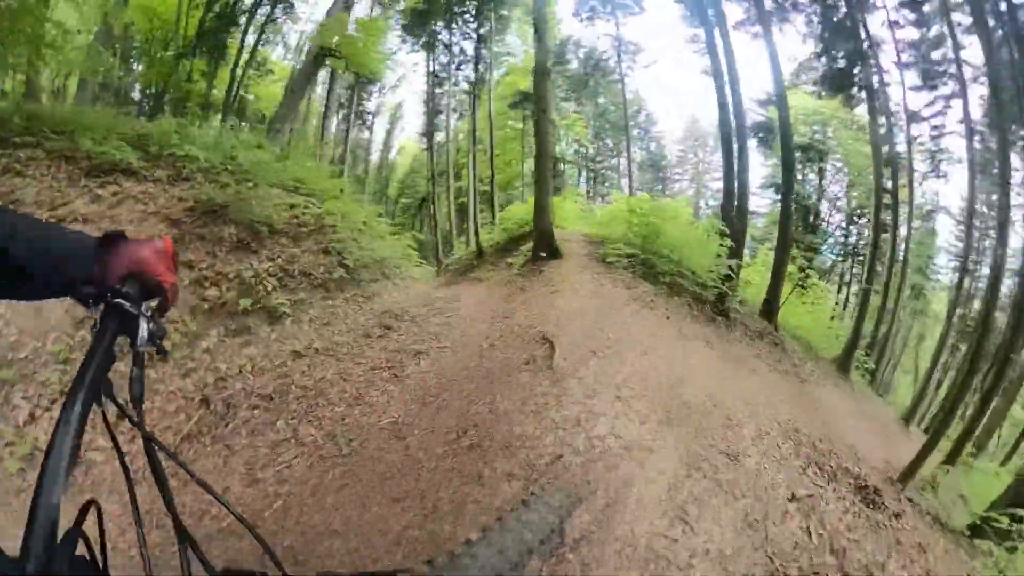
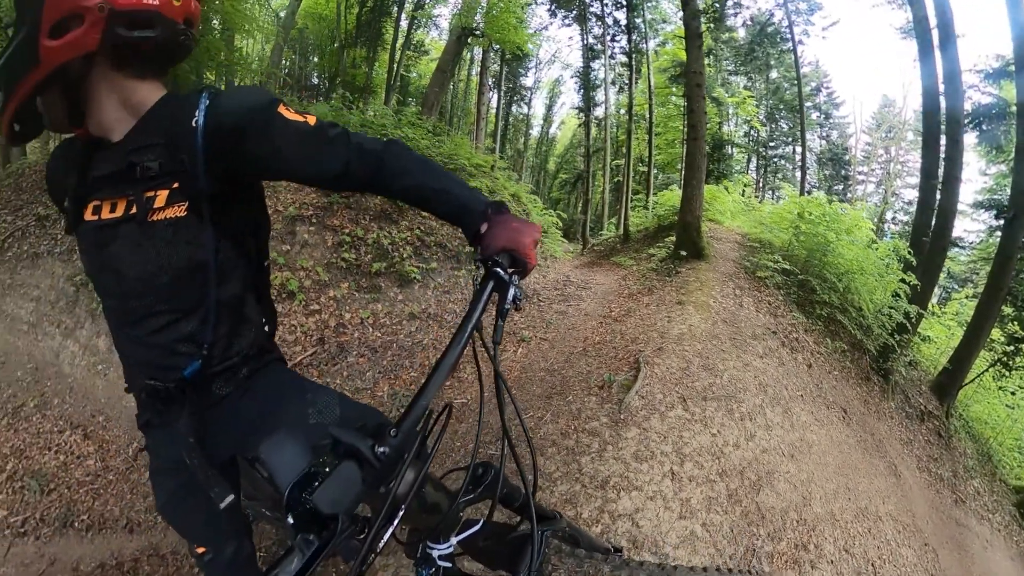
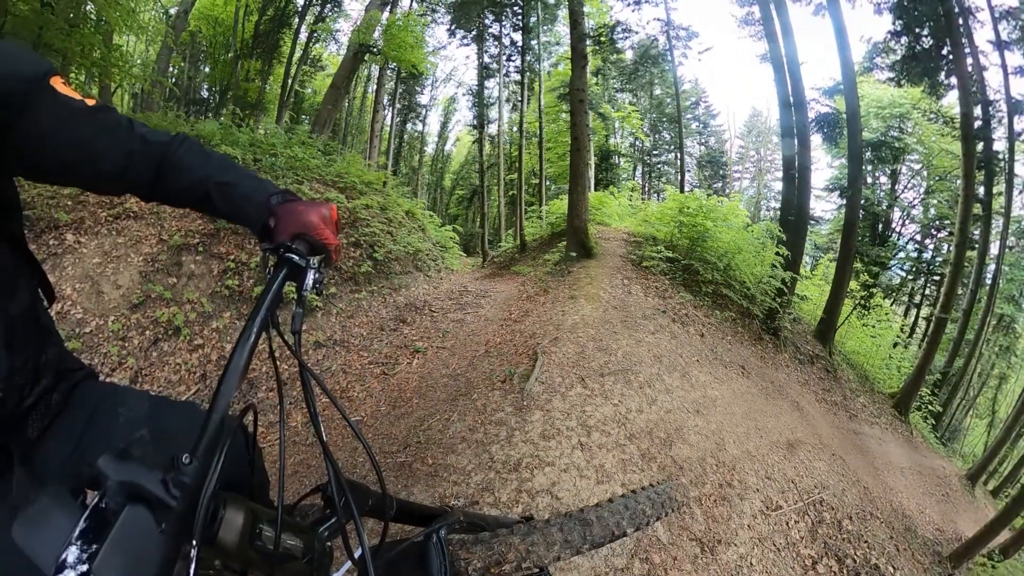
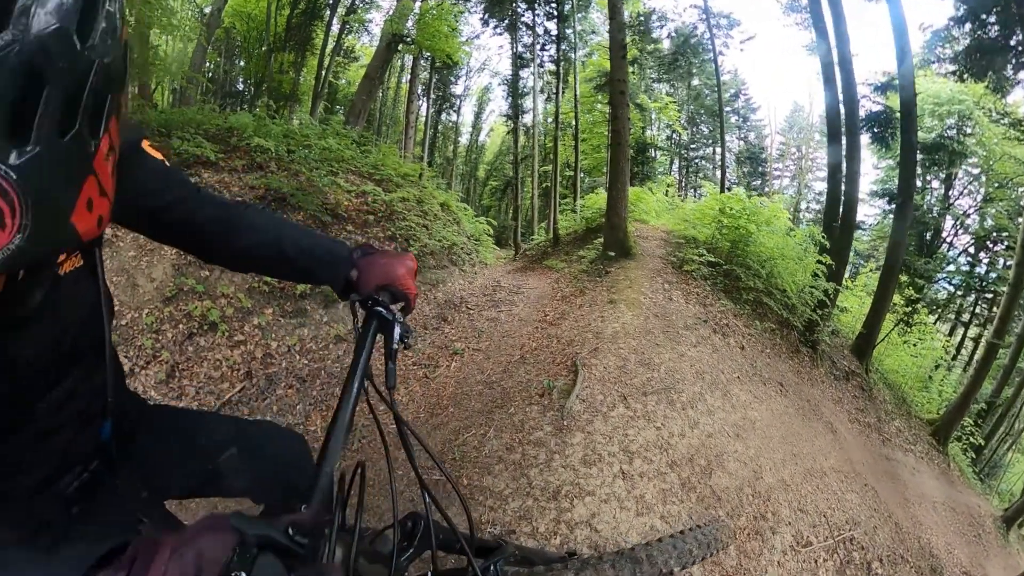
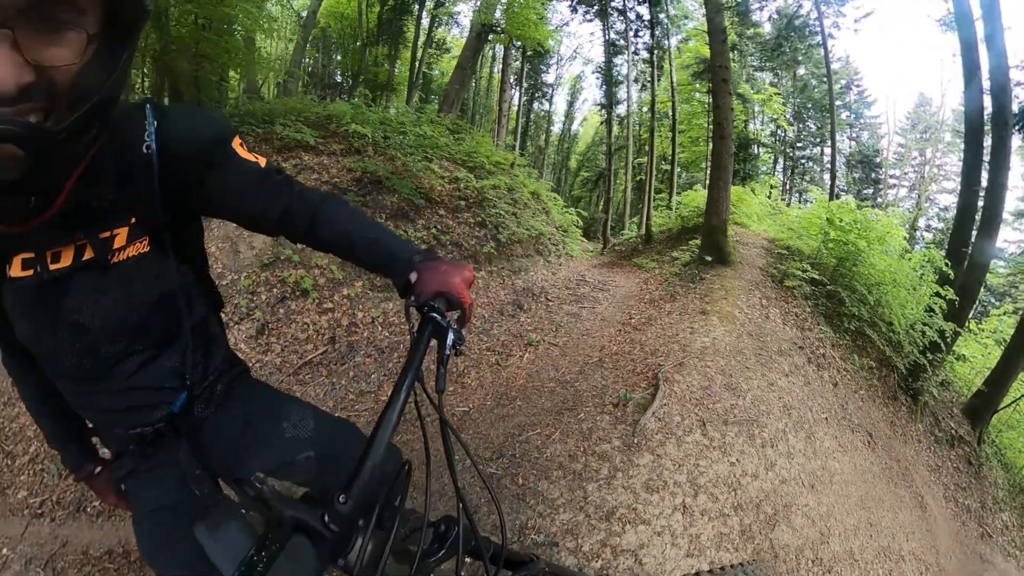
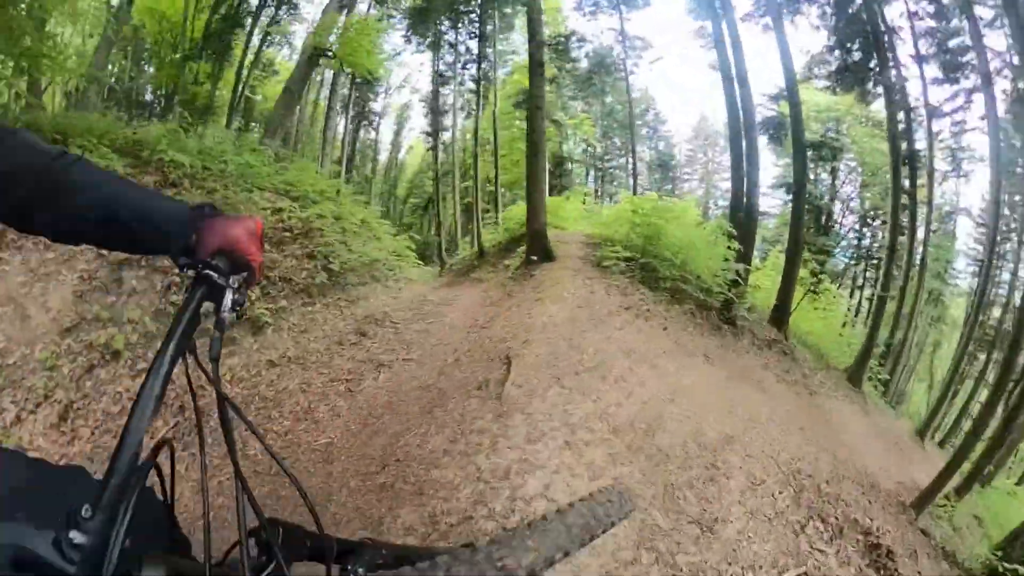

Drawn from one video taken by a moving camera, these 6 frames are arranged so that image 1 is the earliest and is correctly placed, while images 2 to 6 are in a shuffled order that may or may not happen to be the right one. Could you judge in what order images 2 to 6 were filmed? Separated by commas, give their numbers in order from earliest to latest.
6, 3, 4, 2, 5
